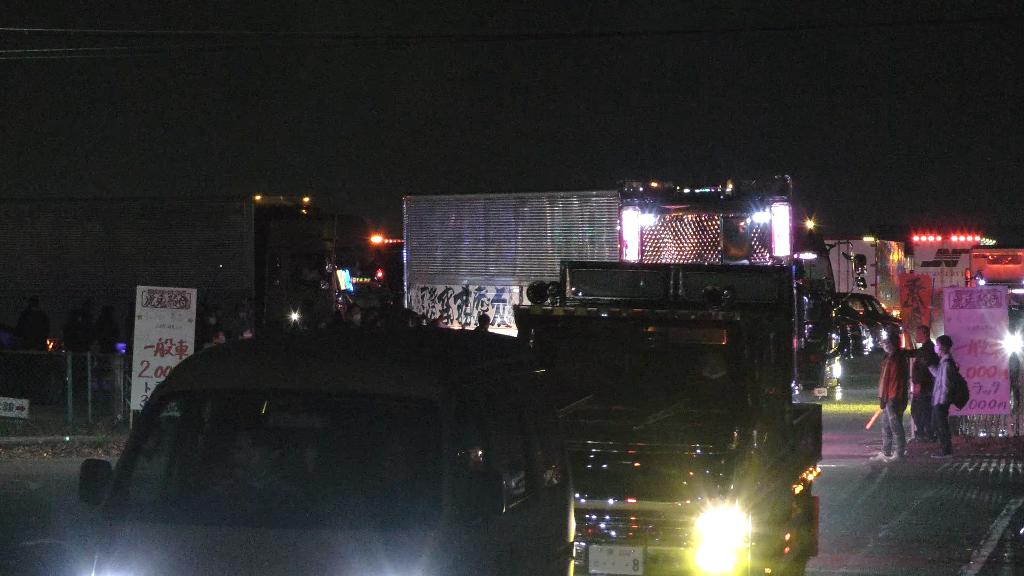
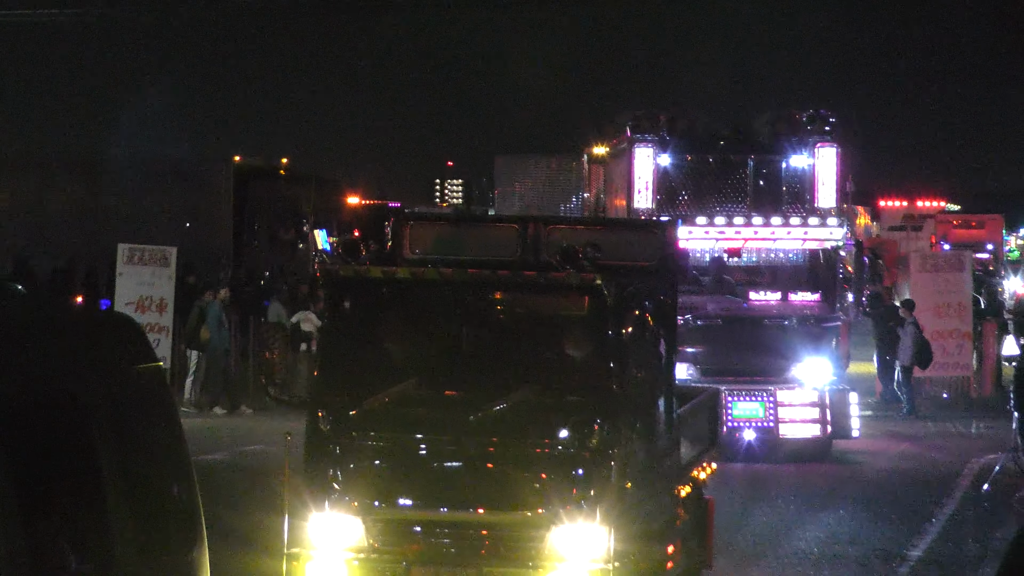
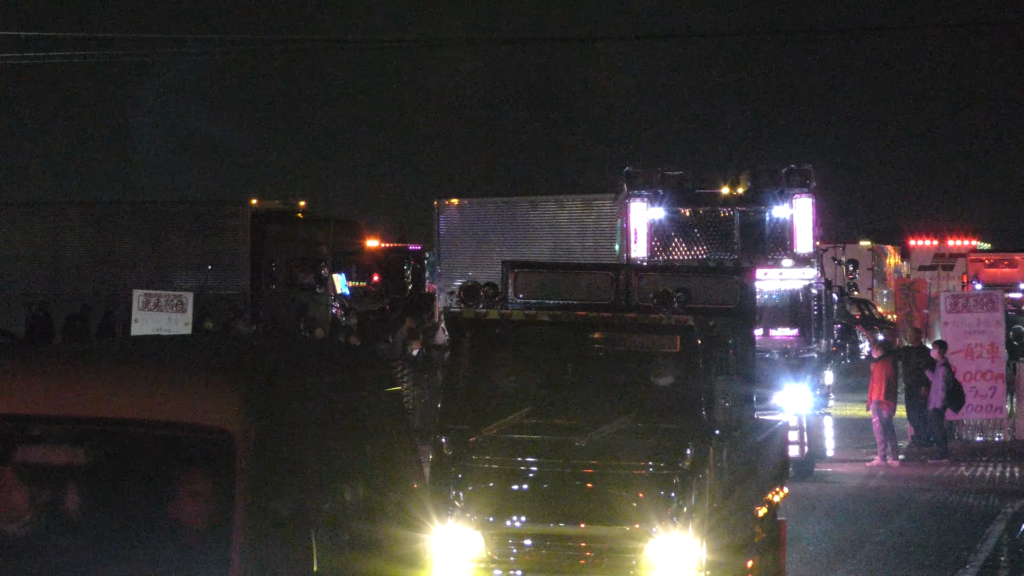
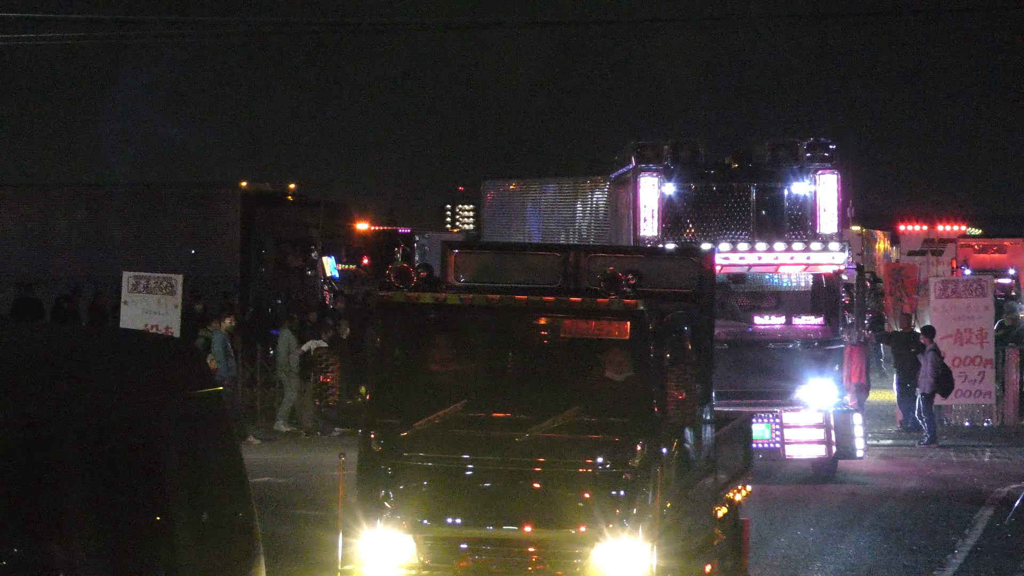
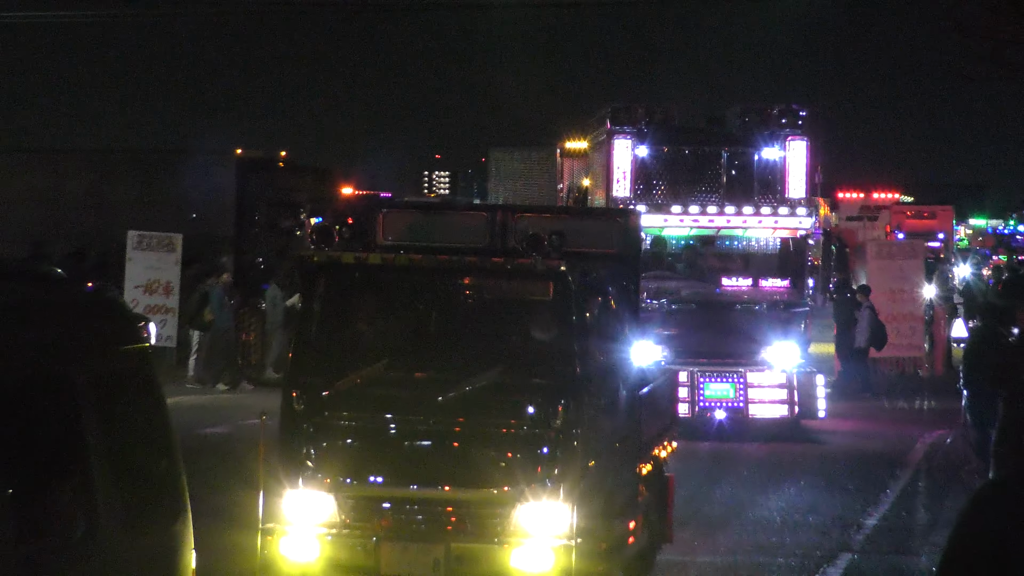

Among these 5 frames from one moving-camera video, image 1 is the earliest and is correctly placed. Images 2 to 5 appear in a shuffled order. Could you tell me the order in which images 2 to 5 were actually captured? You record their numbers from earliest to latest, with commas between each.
3, 4, 2, 5
